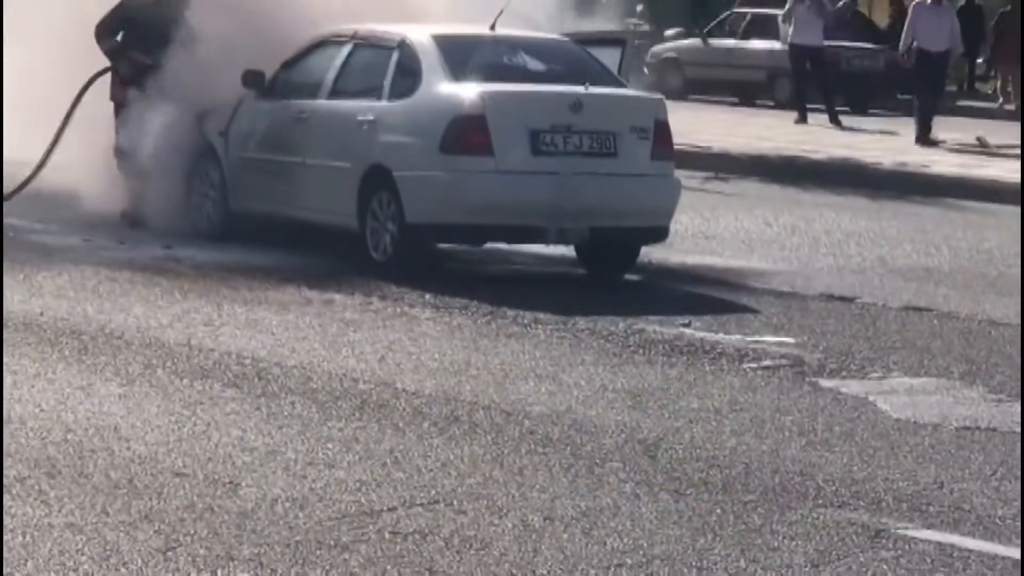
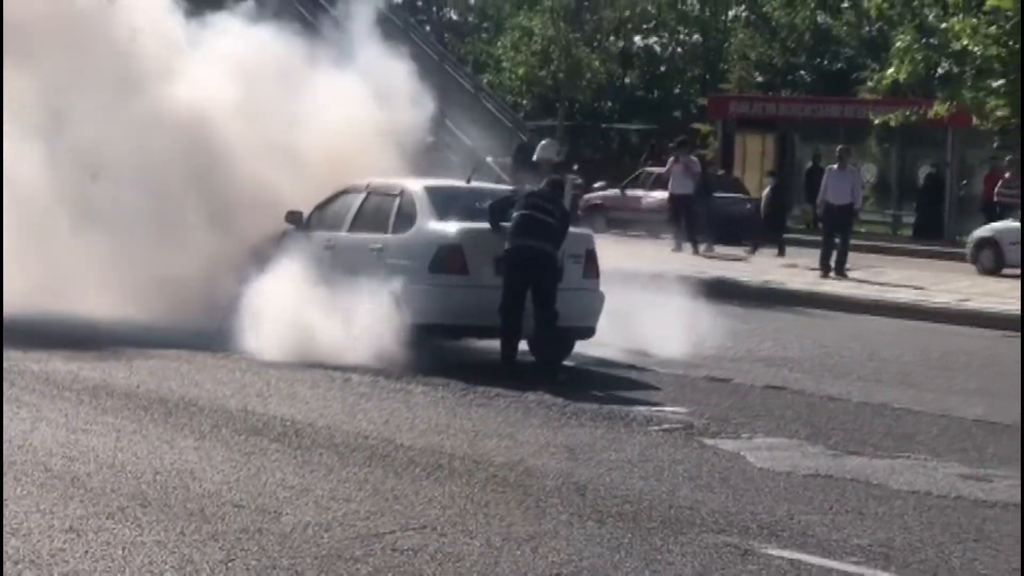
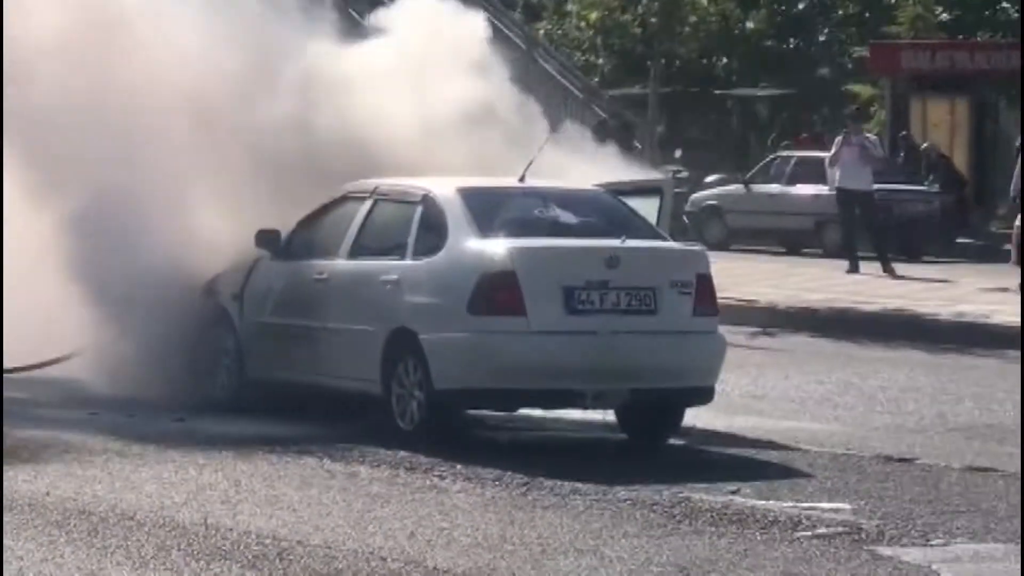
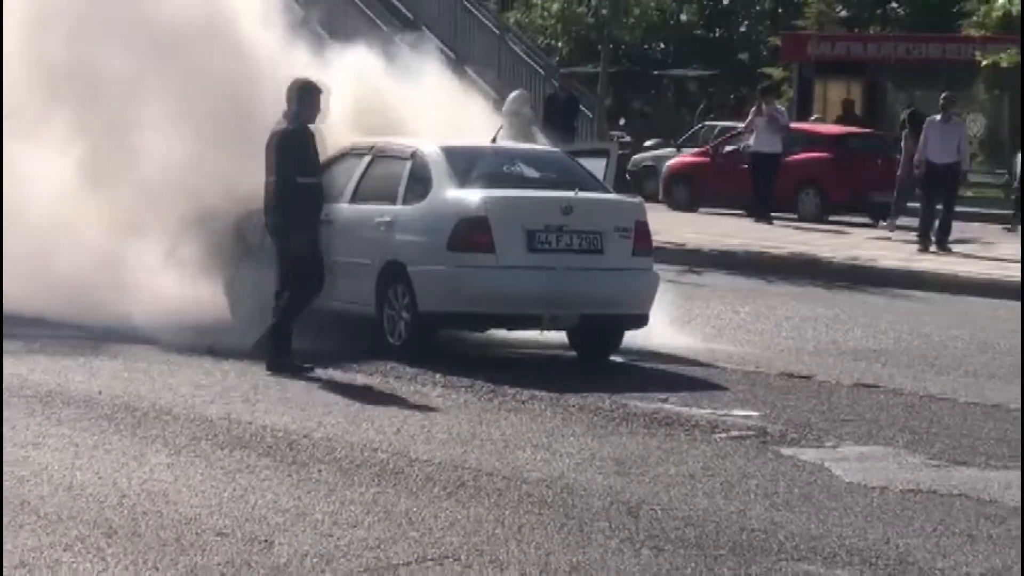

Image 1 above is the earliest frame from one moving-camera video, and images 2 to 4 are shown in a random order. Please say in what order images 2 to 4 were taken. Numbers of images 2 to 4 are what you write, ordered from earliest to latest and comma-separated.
3, 4, 2
